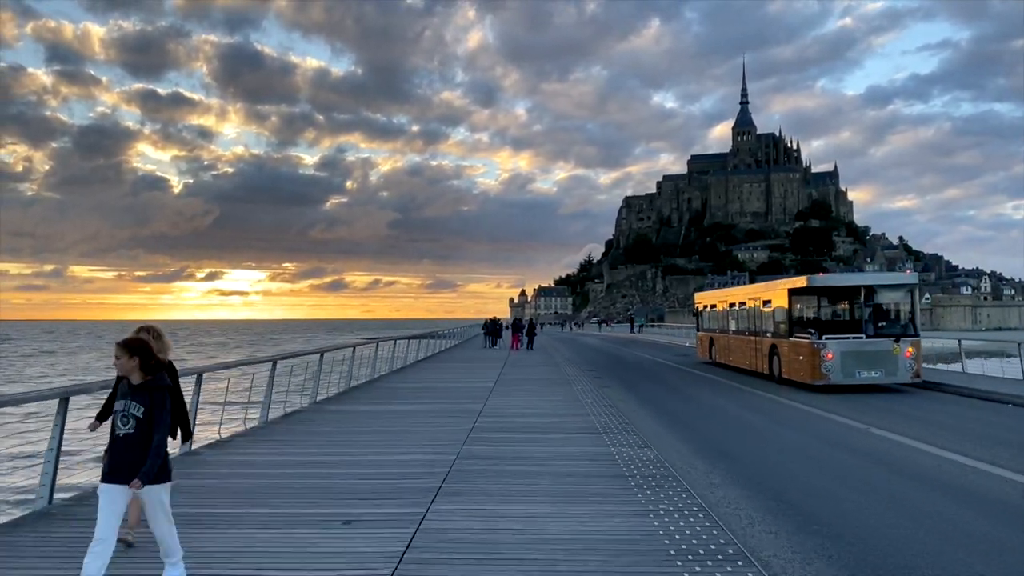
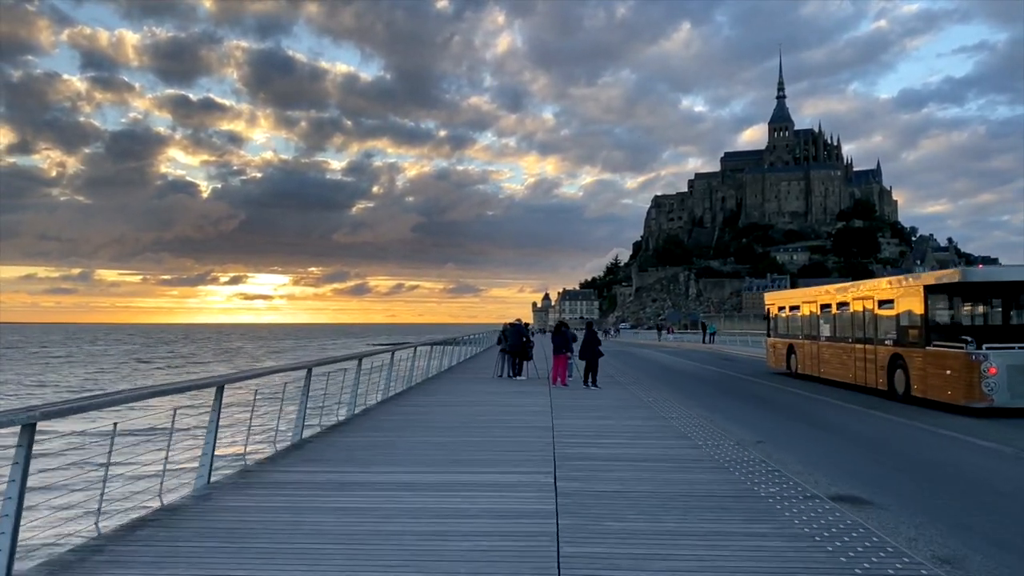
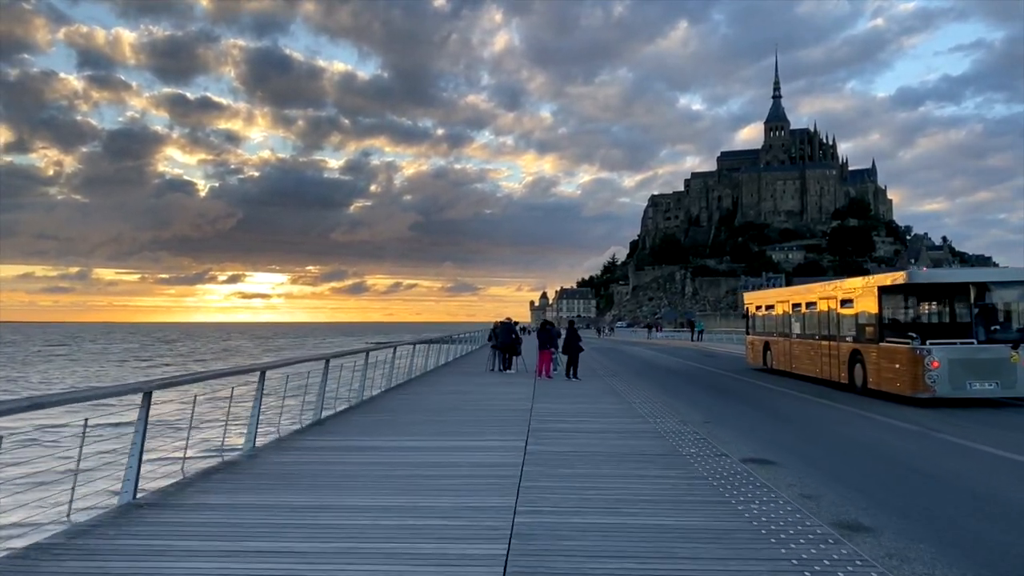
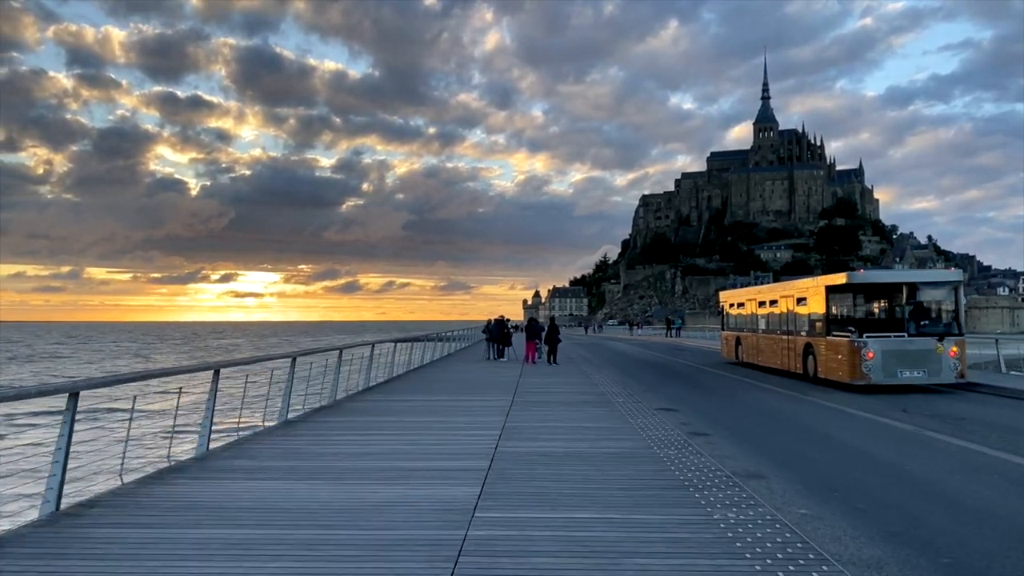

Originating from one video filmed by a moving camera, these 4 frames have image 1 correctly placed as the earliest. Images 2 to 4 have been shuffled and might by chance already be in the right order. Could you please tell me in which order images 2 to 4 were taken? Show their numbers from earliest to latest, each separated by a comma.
4, 3, 2
